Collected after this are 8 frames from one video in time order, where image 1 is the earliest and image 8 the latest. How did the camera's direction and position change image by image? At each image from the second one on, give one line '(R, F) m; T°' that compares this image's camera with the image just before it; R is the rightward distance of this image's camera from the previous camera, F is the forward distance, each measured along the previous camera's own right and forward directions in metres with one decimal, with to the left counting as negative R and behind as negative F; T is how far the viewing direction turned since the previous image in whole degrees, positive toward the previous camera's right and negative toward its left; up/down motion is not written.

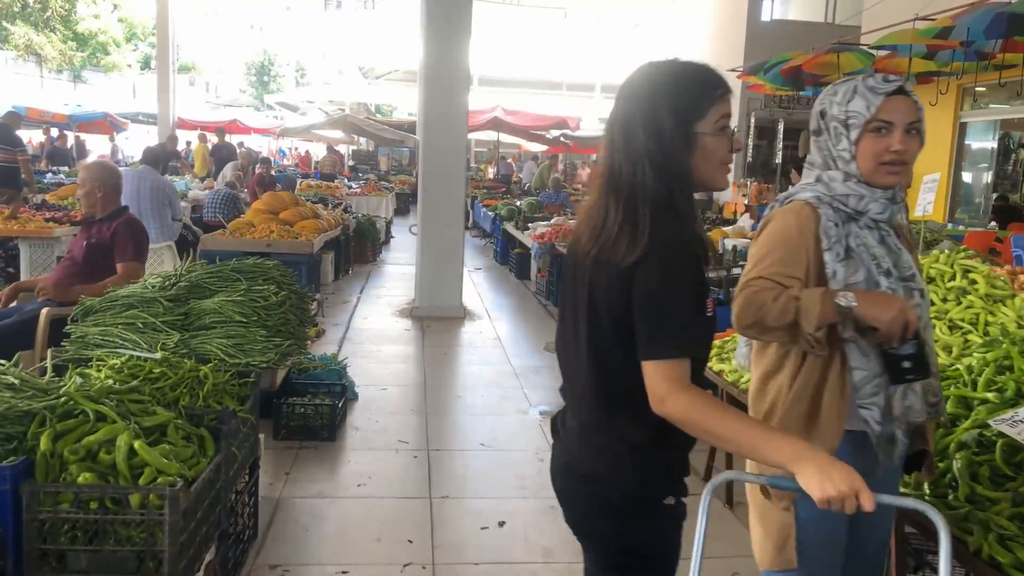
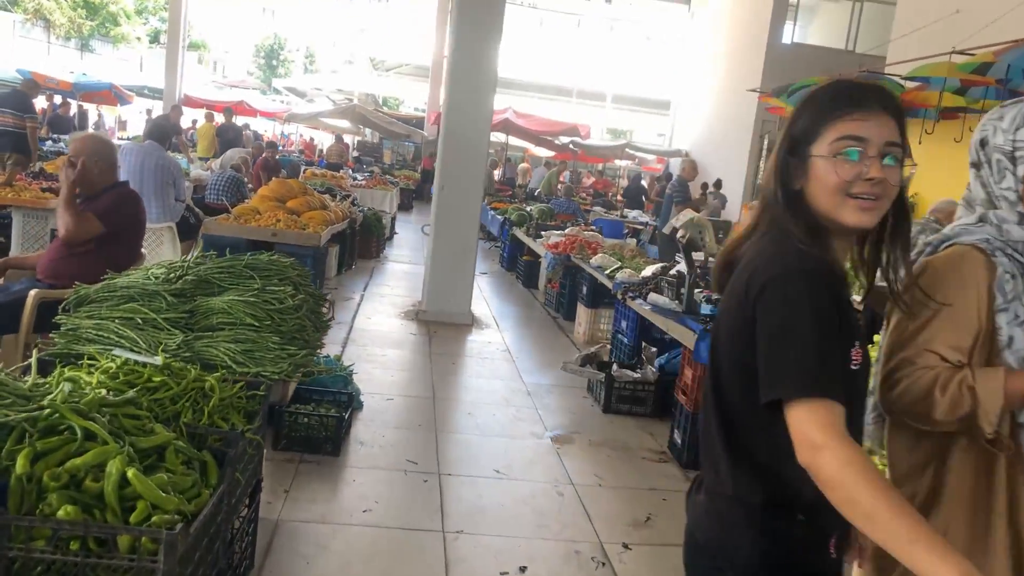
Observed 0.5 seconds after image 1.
(-0.2, +0.3) m; +1°
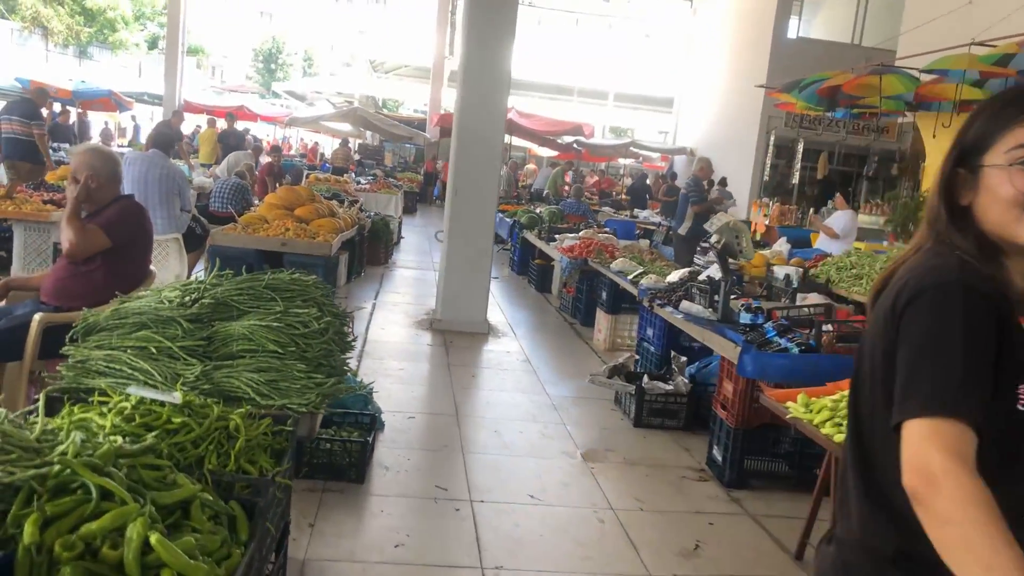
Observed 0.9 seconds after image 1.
(-0.1, +0.2) m; 0°
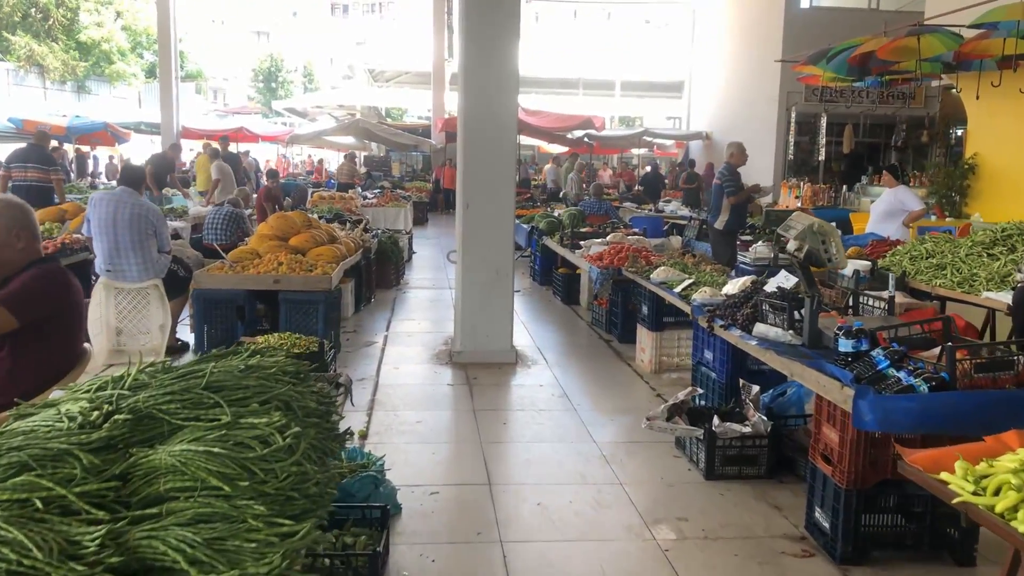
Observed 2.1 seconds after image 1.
(-0.1, +0.9) m; -1°
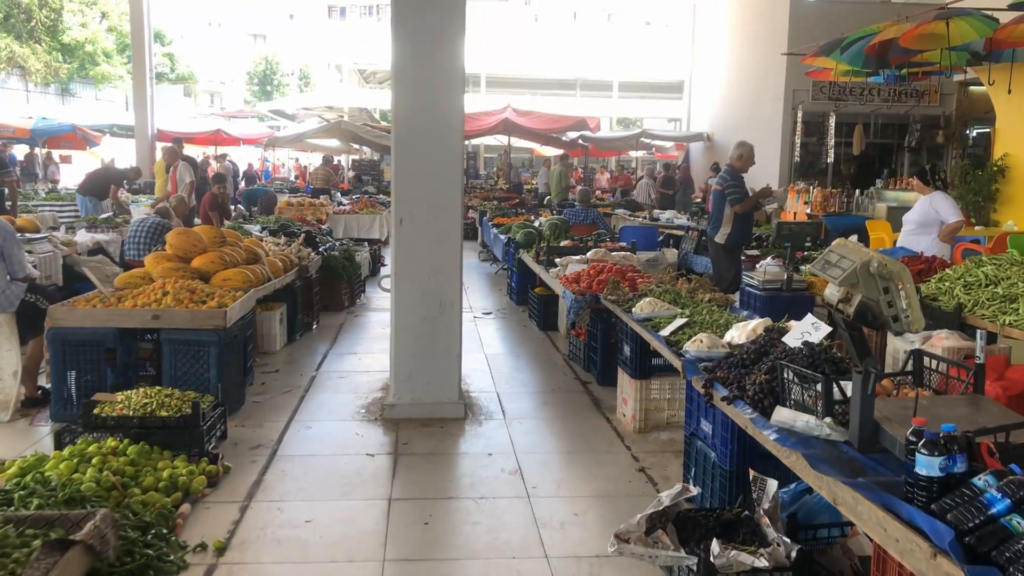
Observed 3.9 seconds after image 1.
(+0.4, +1.3) m; 0°
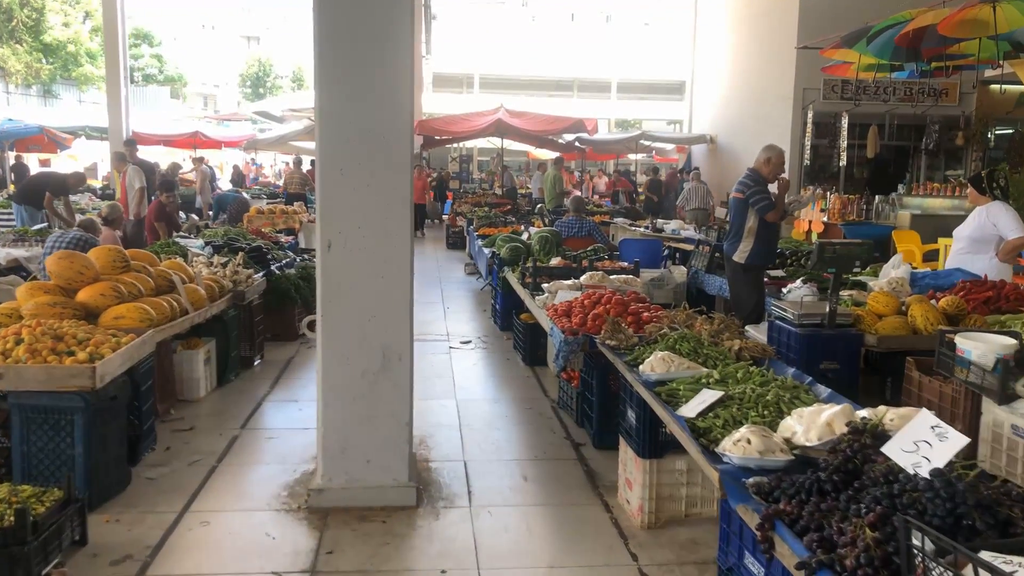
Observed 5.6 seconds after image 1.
(+0.2, +1.2) m; 0°
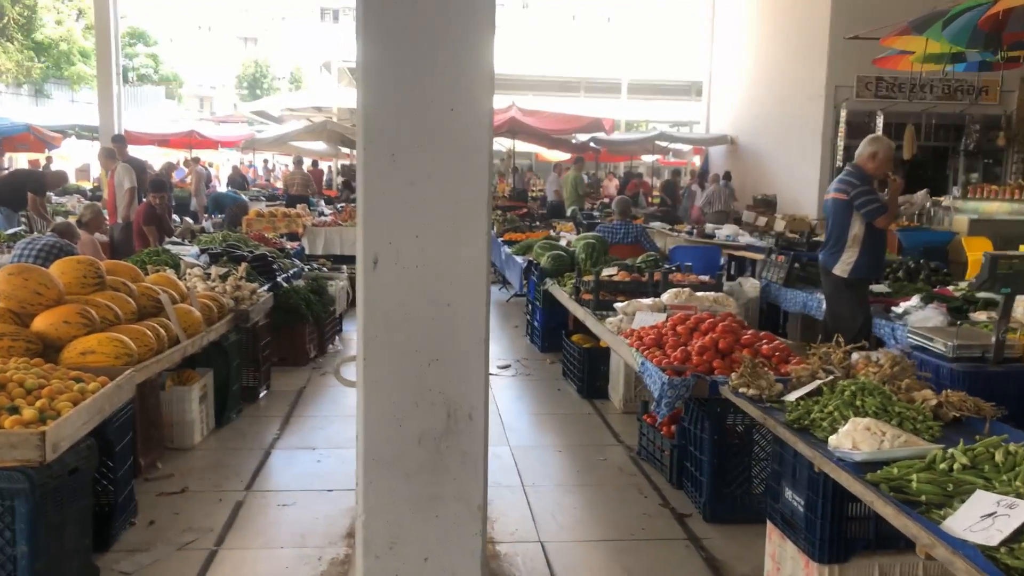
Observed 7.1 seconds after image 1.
(-0.4, +1.1) m; 0°
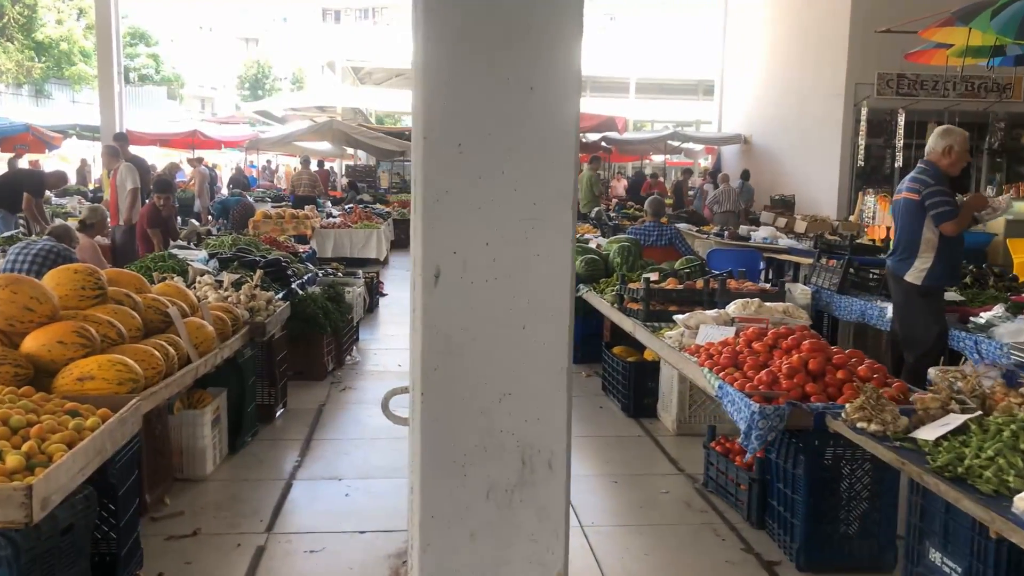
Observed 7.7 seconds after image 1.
(-0.3, +0.5) m; 0°
